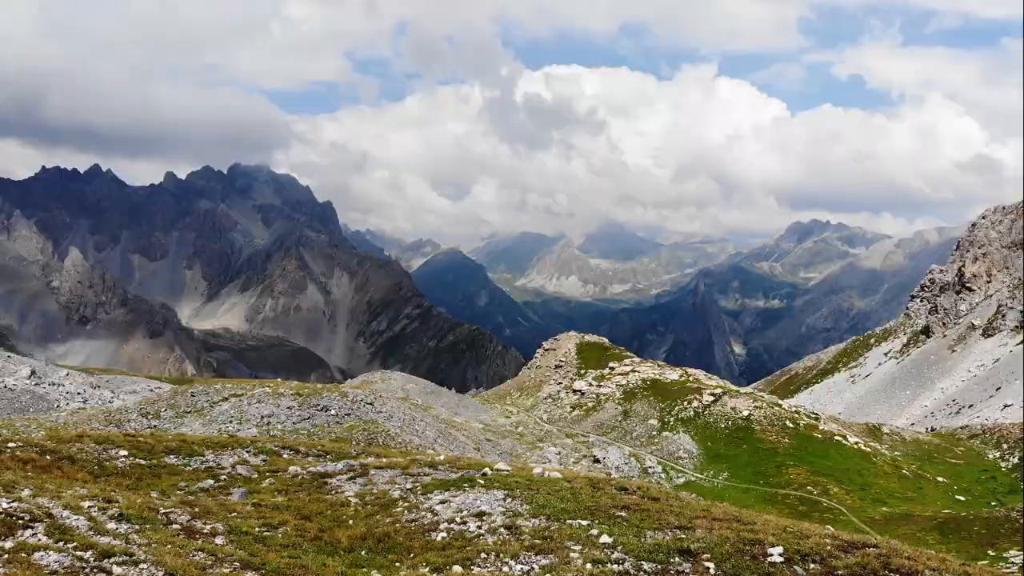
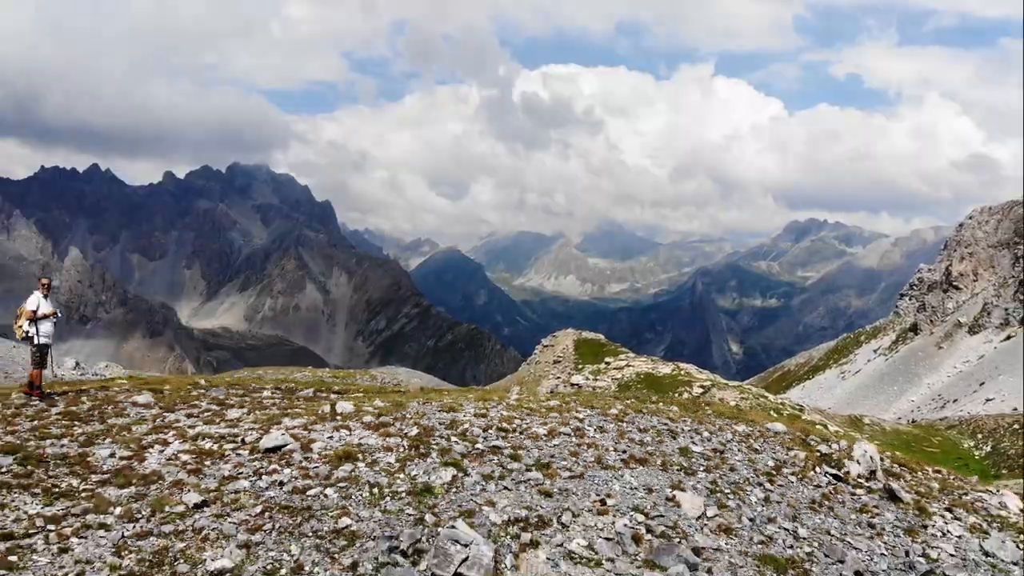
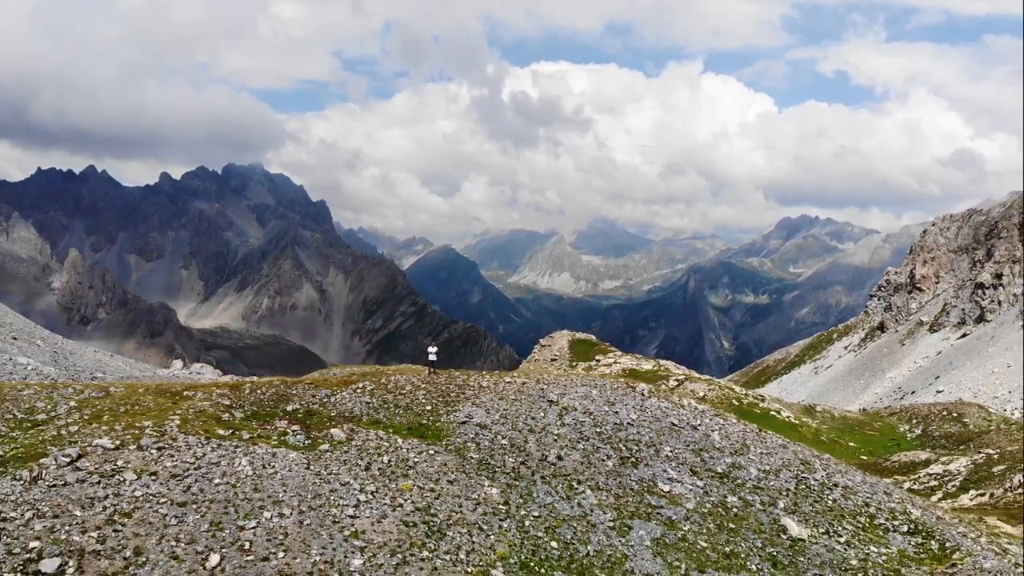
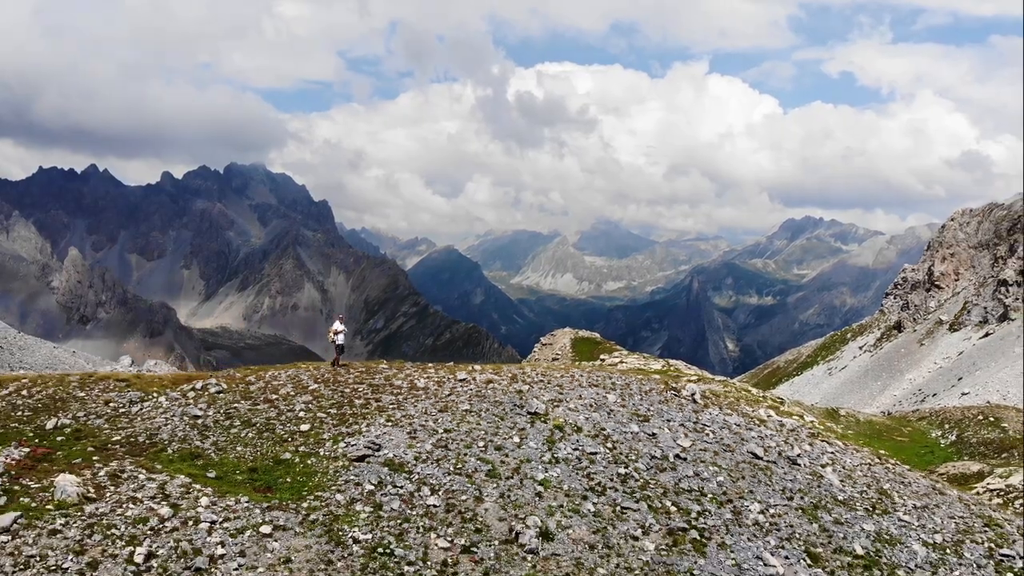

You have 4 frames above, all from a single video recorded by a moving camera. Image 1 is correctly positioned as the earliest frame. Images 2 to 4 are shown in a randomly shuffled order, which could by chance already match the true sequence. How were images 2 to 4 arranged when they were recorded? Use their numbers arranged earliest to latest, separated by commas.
2, 4, 3
